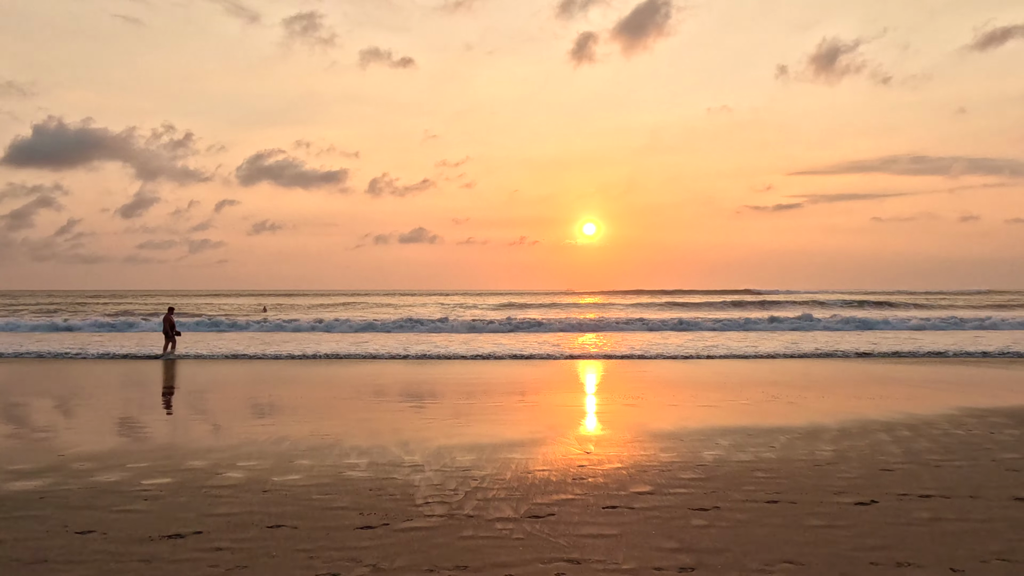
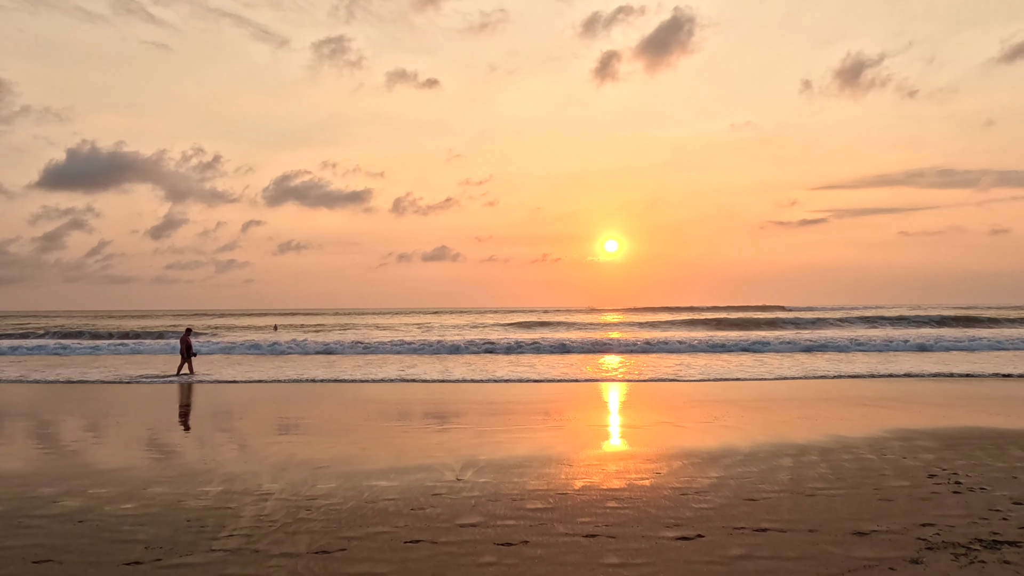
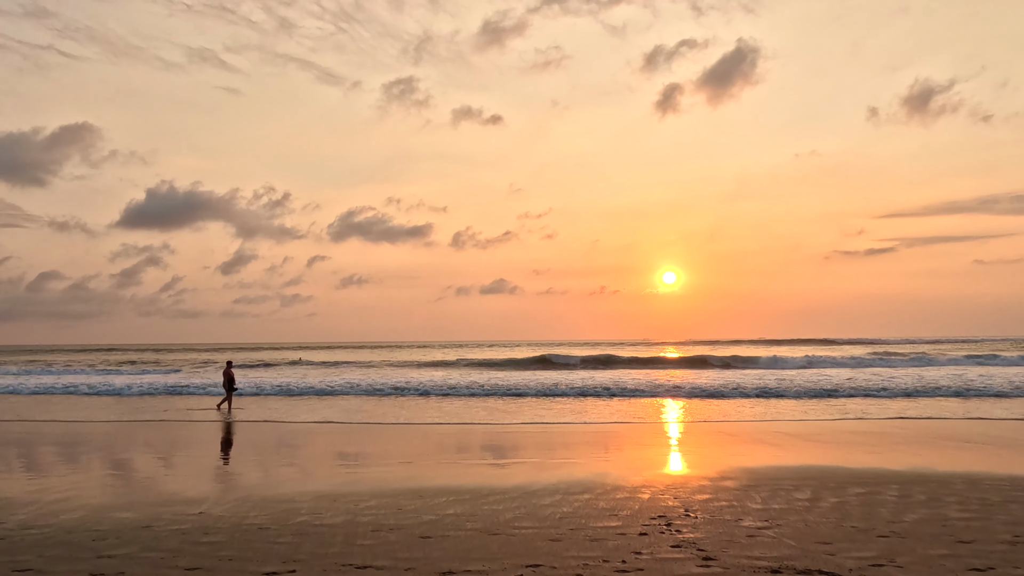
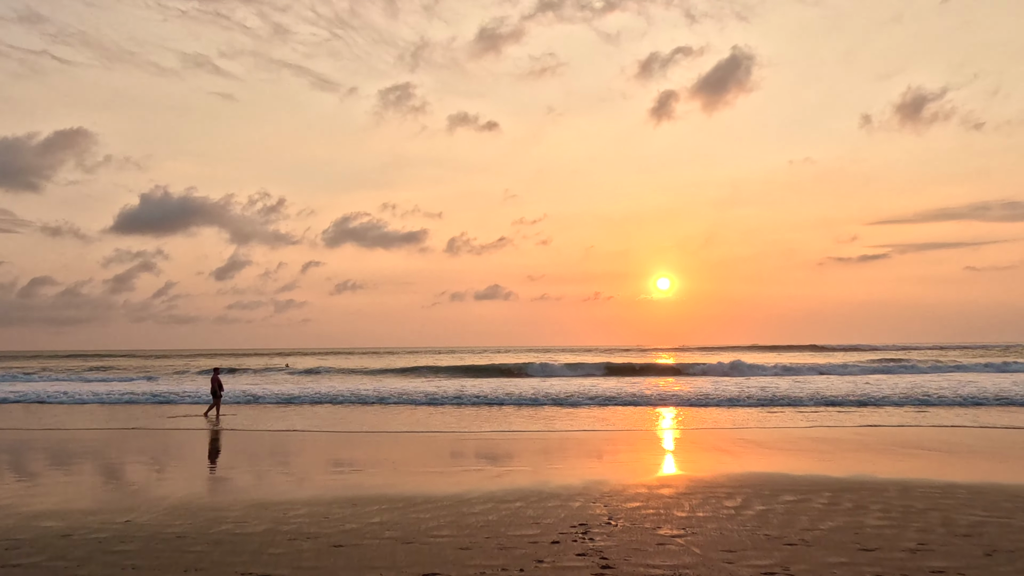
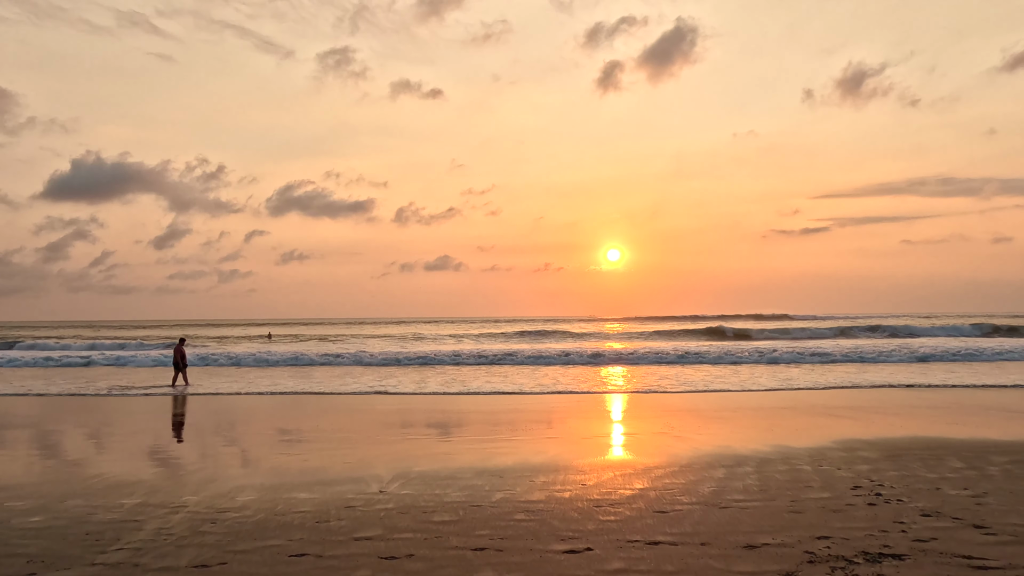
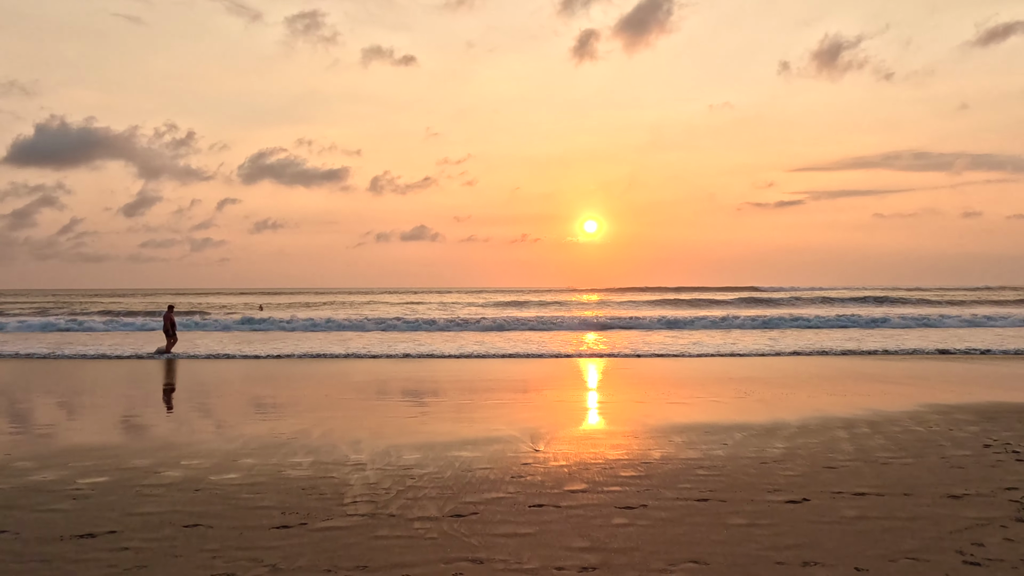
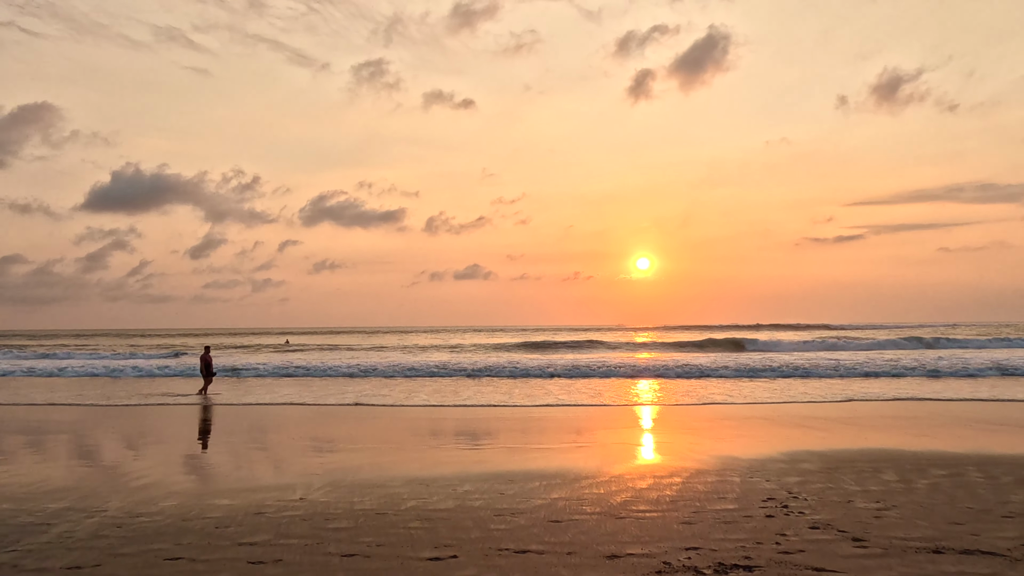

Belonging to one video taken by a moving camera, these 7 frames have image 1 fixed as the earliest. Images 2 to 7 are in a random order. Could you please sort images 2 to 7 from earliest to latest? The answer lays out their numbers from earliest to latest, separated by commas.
6, 2, 5, 7, 3, 4
